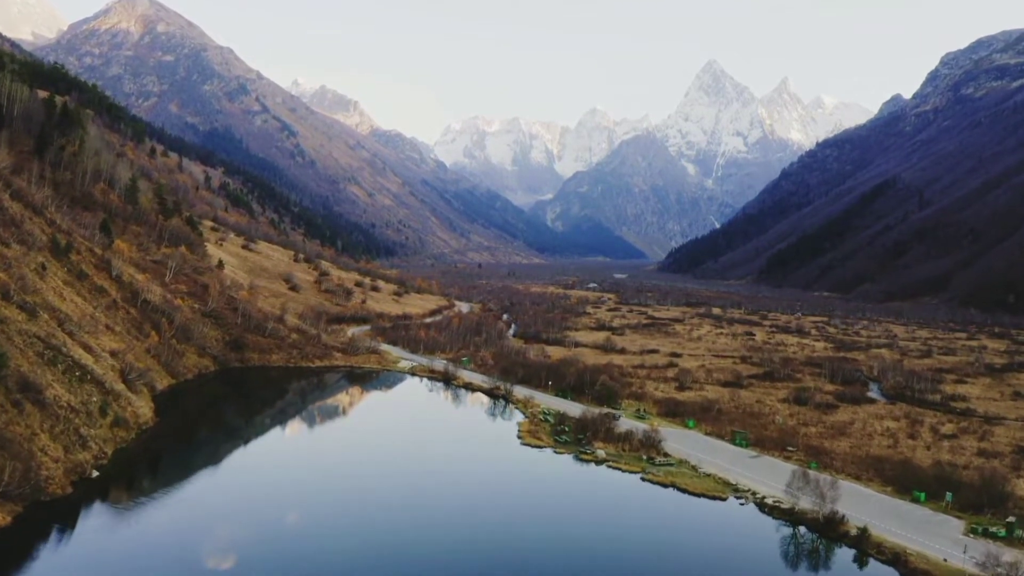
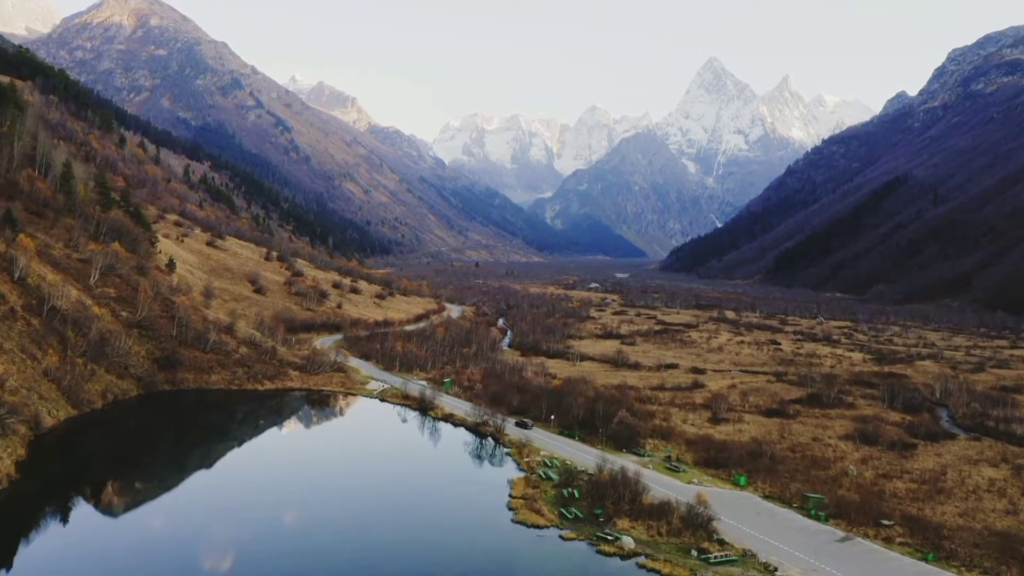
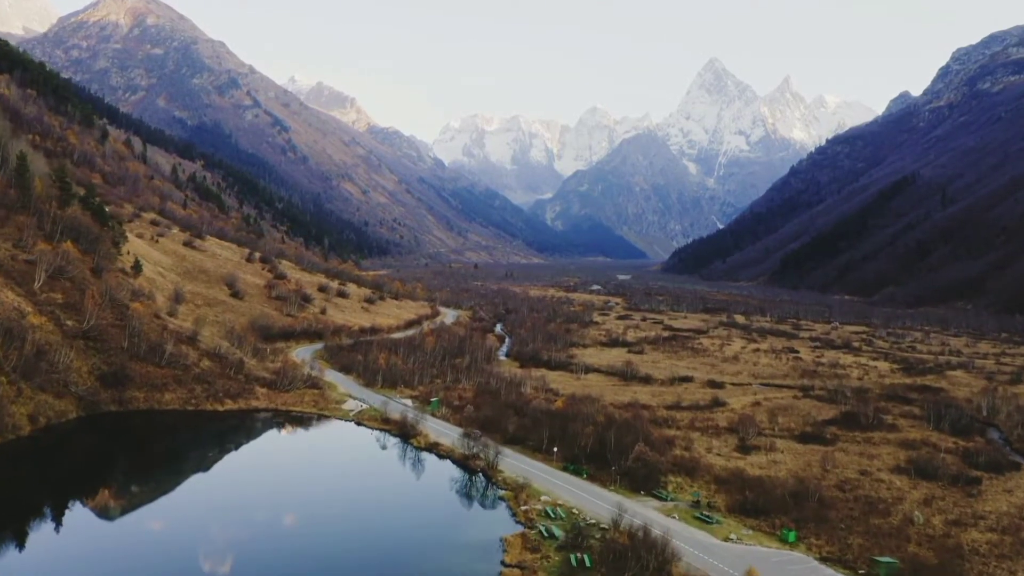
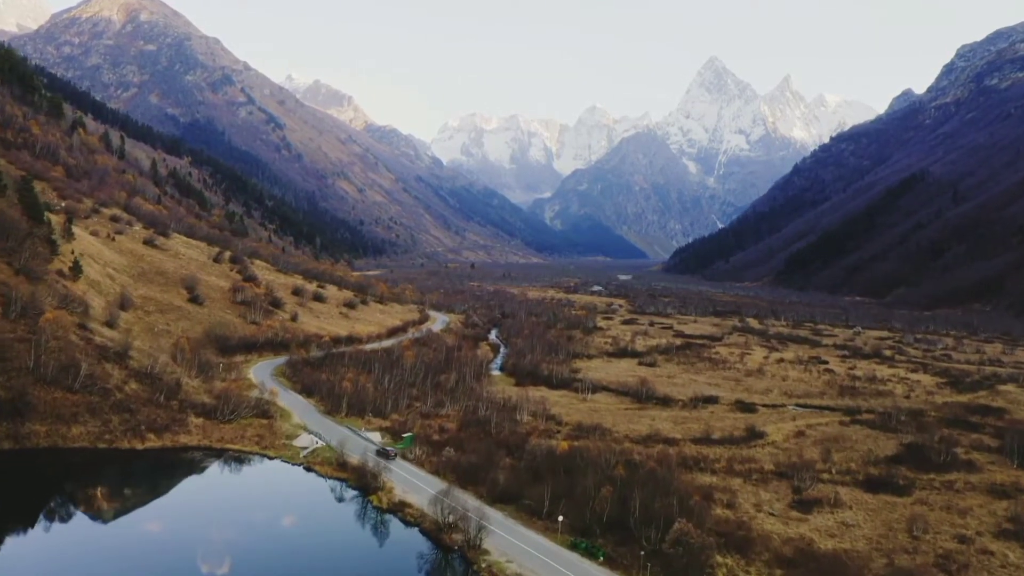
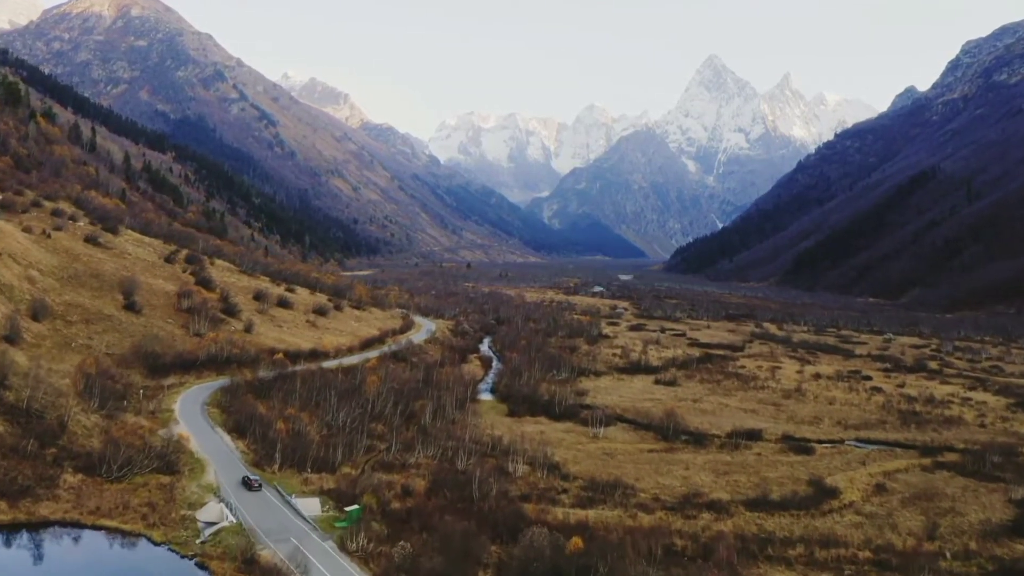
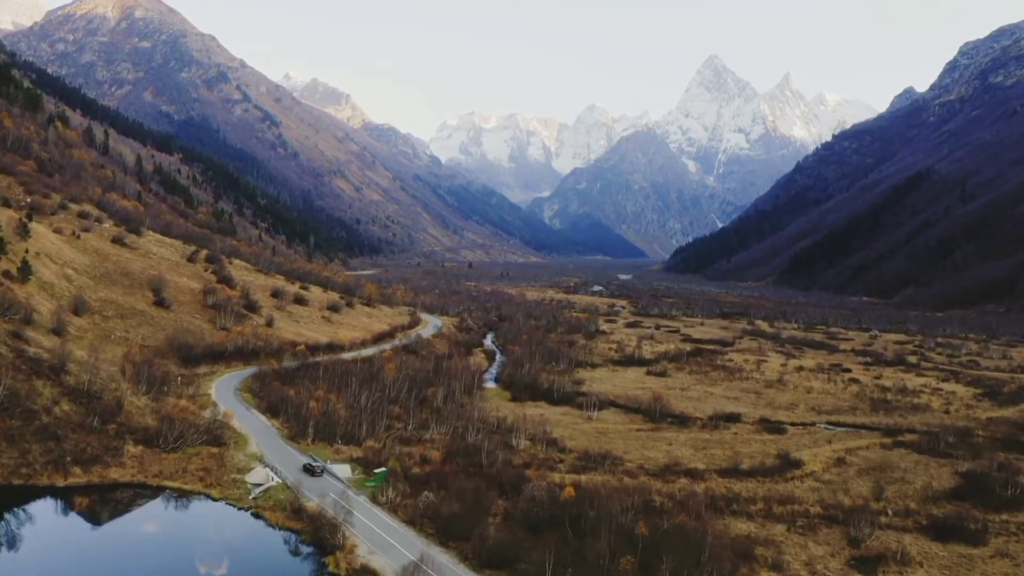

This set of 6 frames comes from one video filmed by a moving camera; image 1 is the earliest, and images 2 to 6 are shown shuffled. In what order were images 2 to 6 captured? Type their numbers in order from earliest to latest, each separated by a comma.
2, 3, 4, 6, 5
